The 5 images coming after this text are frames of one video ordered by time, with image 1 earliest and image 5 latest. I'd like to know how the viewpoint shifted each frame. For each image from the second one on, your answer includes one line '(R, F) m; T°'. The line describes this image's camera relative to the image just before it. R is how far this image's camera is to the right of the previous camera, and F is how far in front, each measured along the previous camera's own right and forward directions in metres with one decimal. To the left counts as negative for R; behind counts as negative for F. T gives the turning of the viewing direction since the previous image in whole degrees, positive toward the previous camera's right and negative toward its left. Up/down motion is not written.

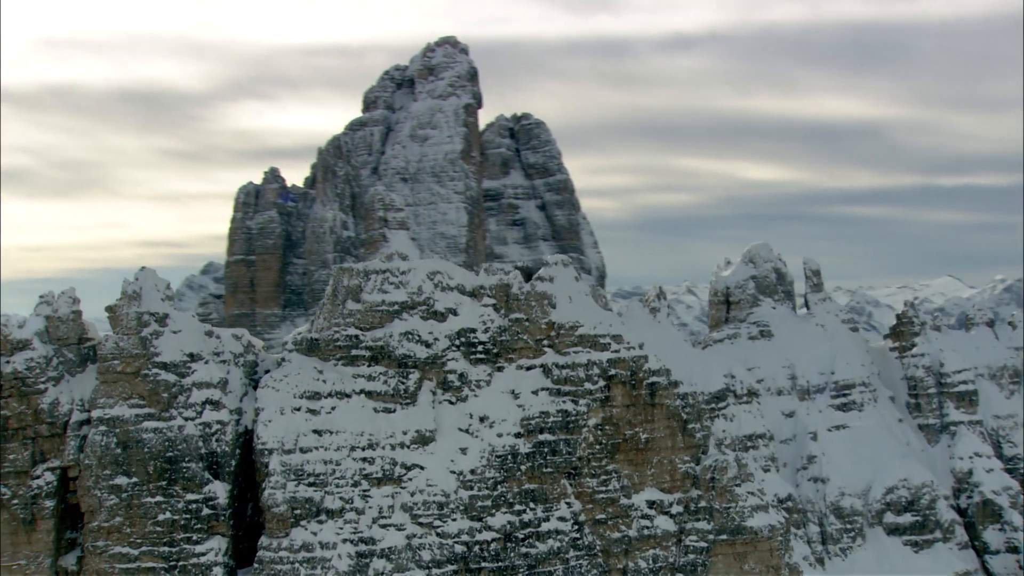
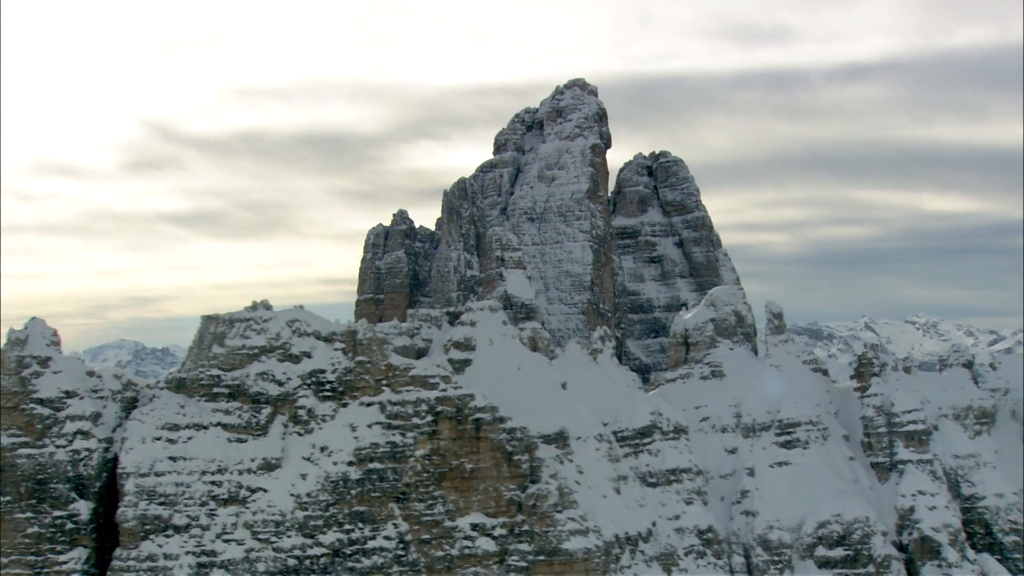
(+15.5, -6.6) m; -6°
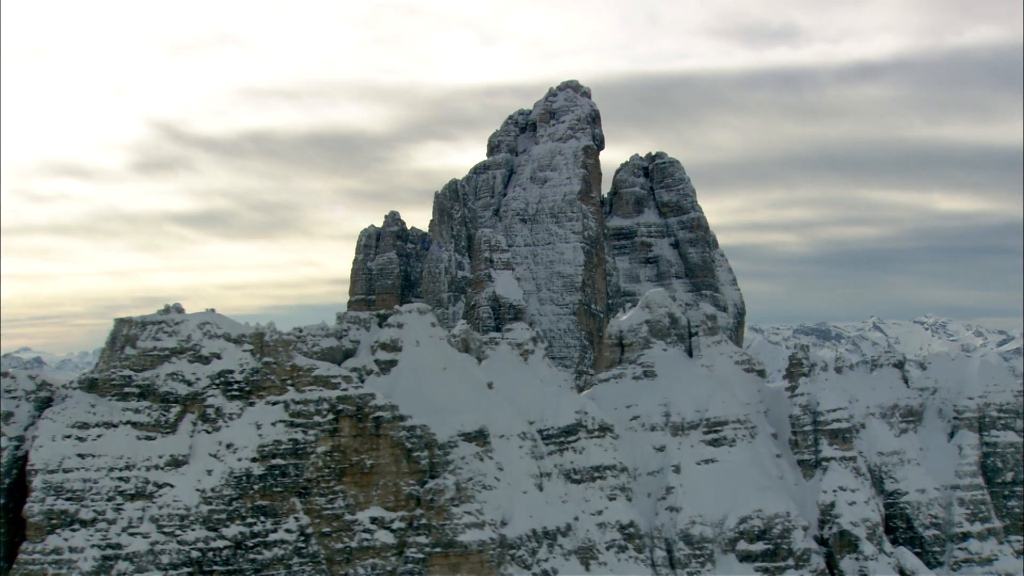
(+5.3, -3.0) m; +1°
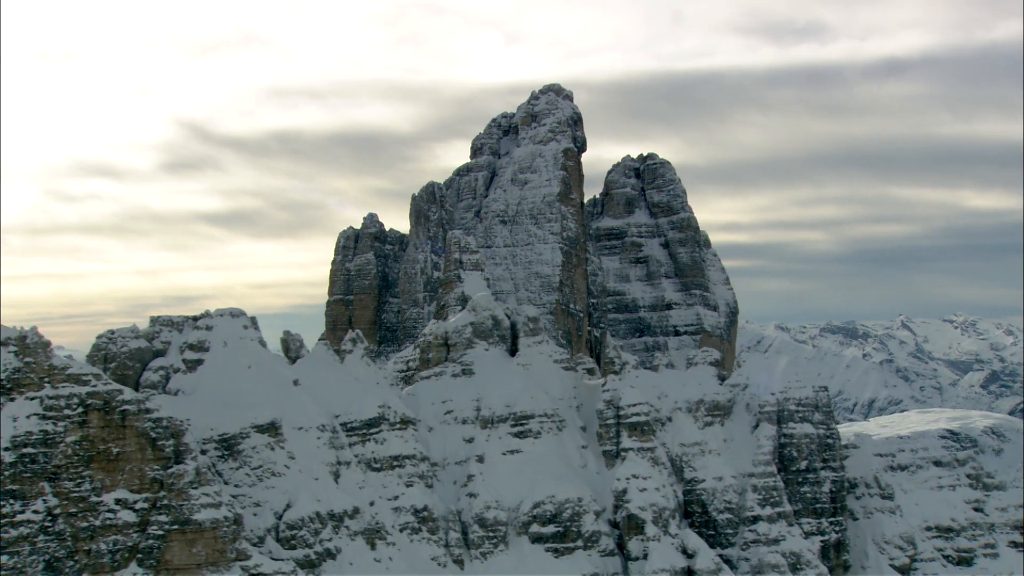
(+16.0, -8.9) m; +1°
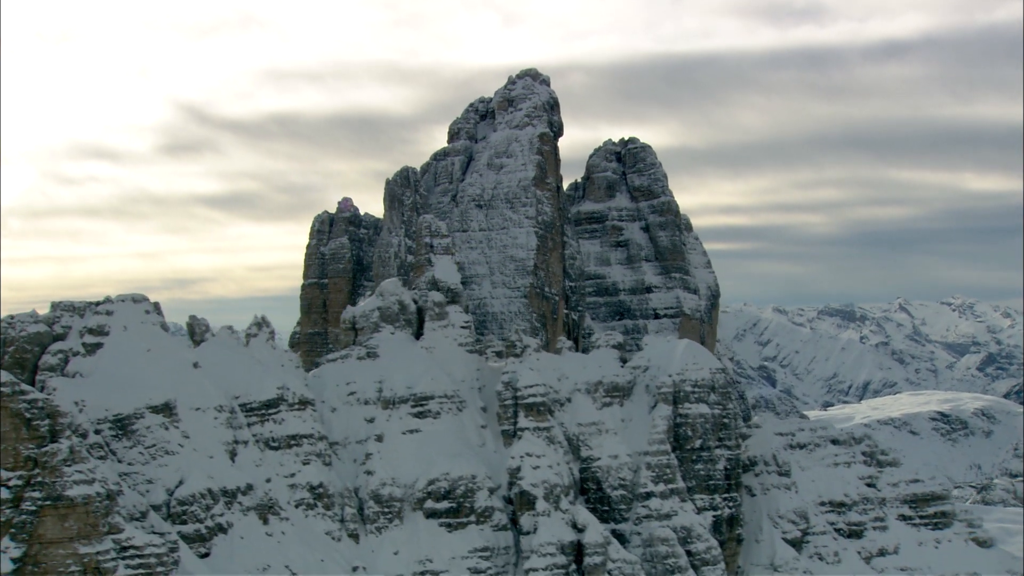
(+8.1, -4.3) m; +1°
